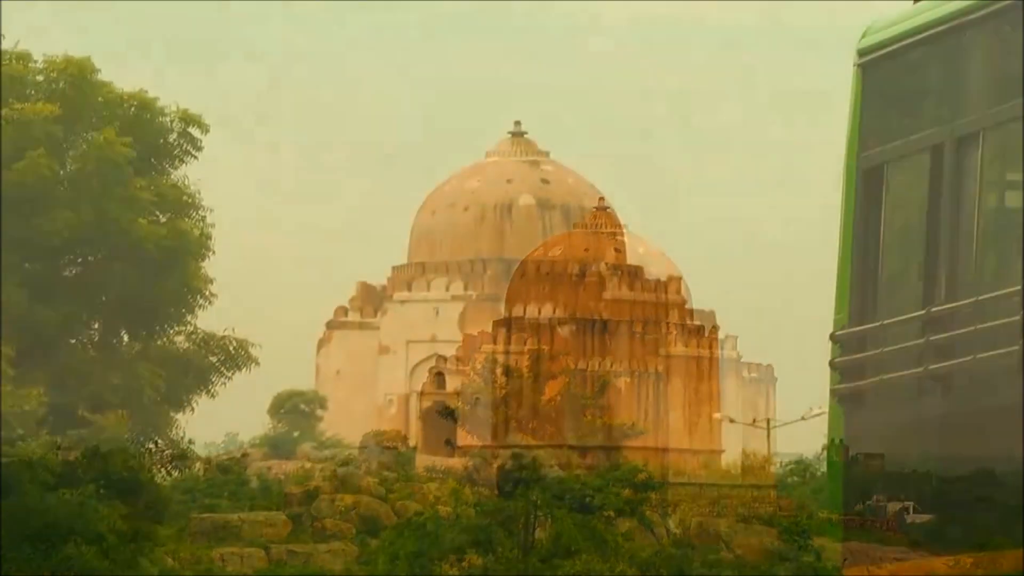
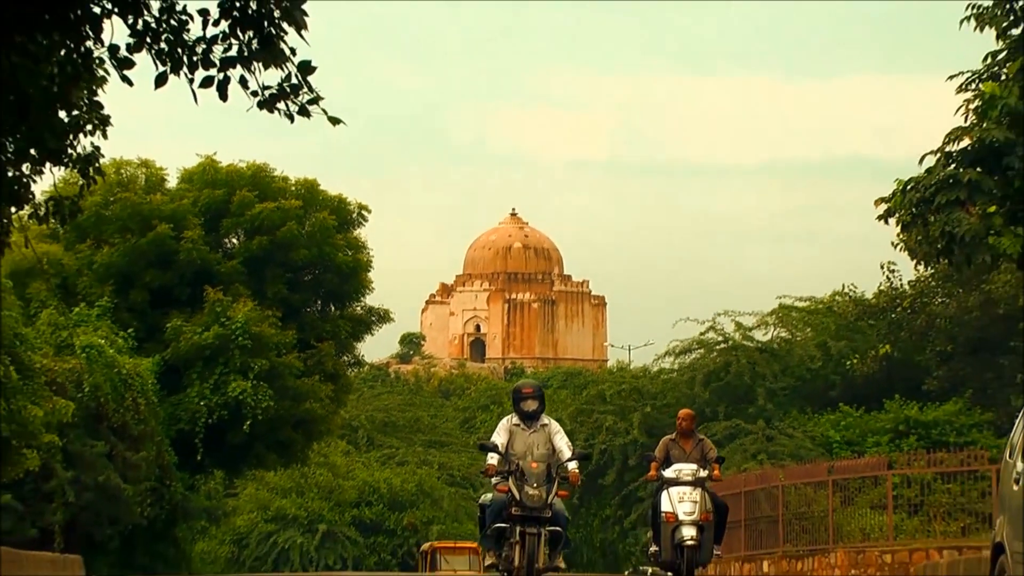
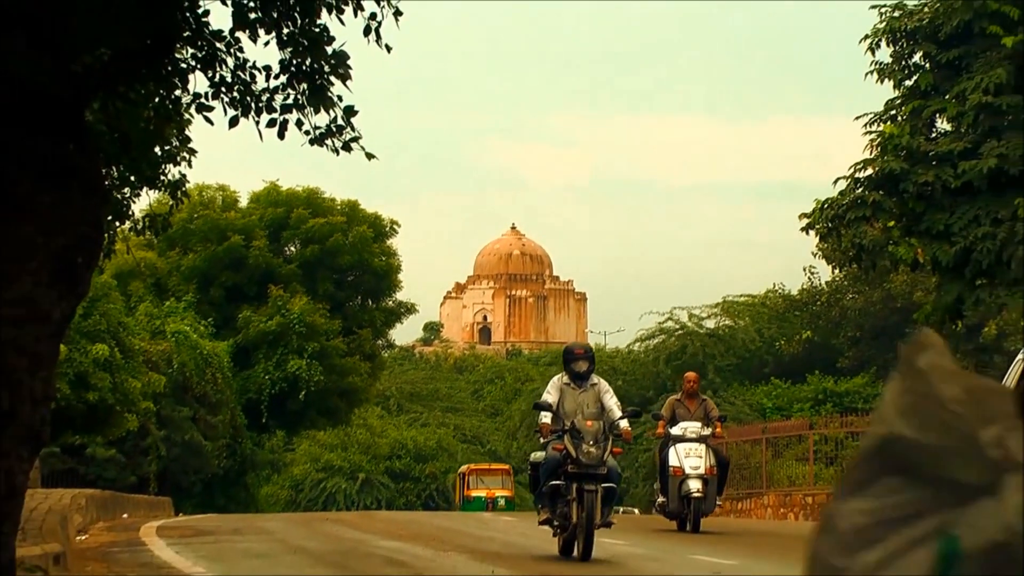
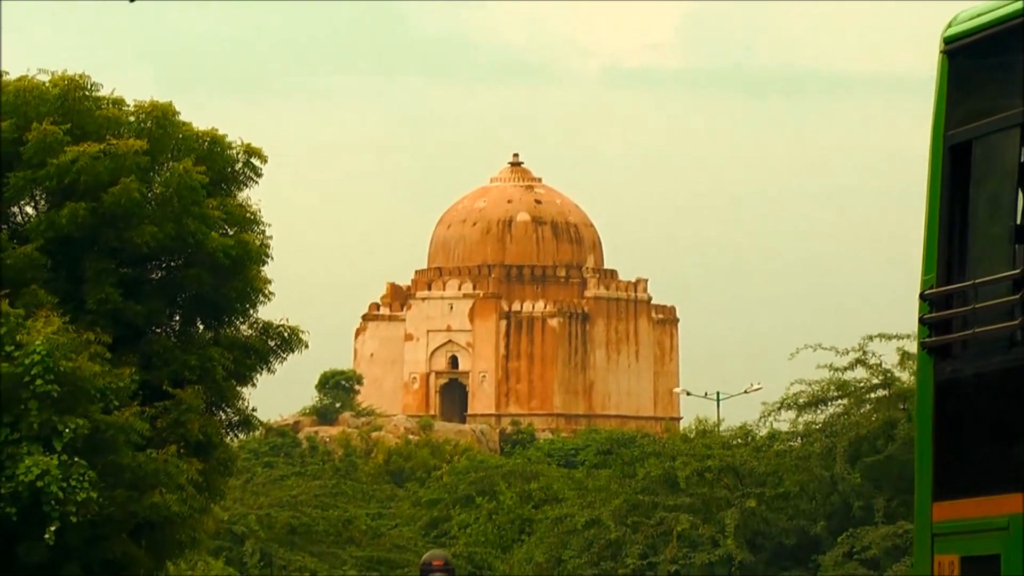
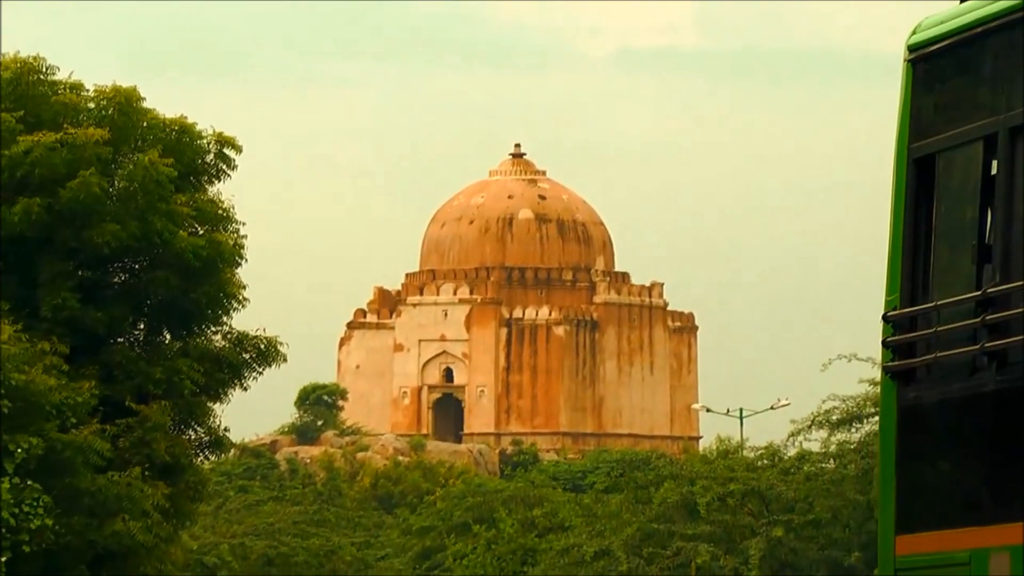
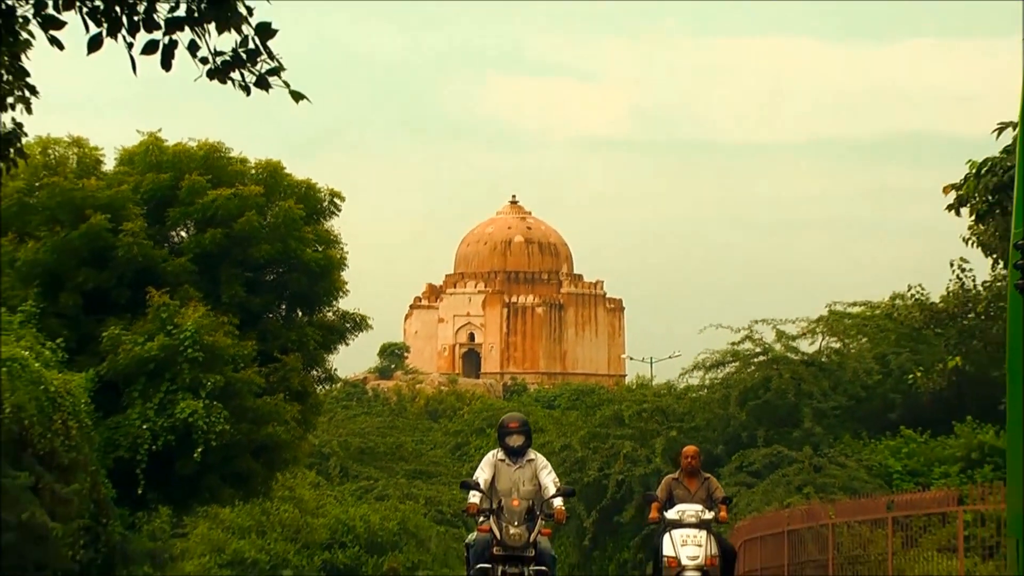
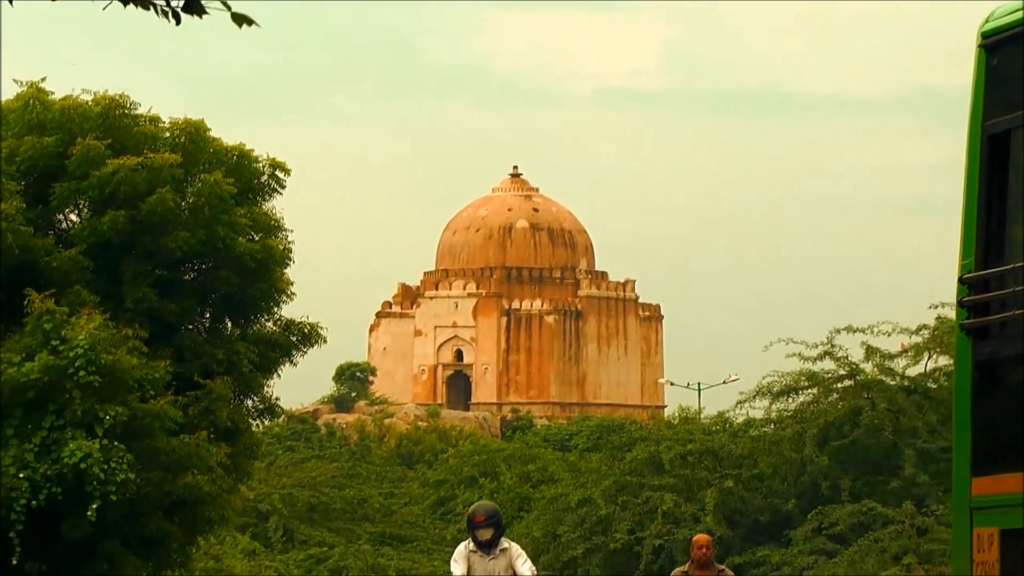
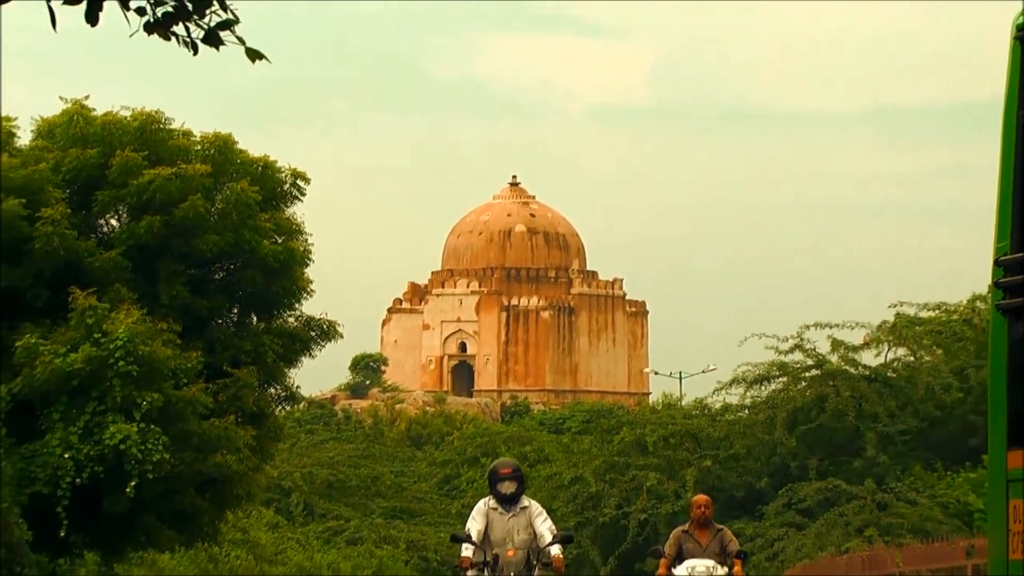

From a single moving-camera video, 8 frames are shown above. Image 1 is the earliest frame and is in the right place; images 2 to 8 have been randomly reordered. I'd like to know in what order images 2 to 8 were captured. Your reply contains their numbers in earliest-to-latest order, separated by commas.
5, 4, 7, 8, 6, 2, 3
